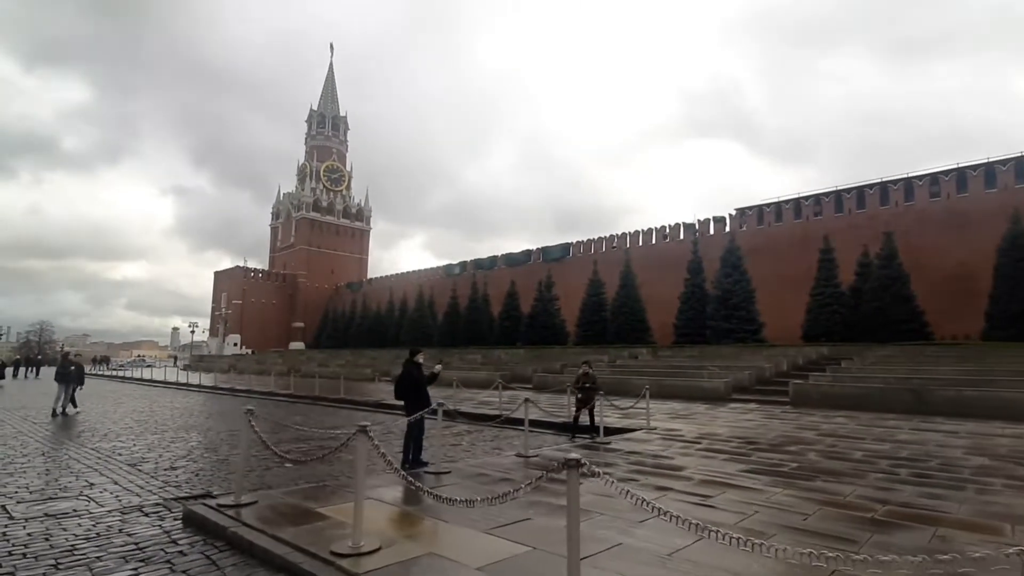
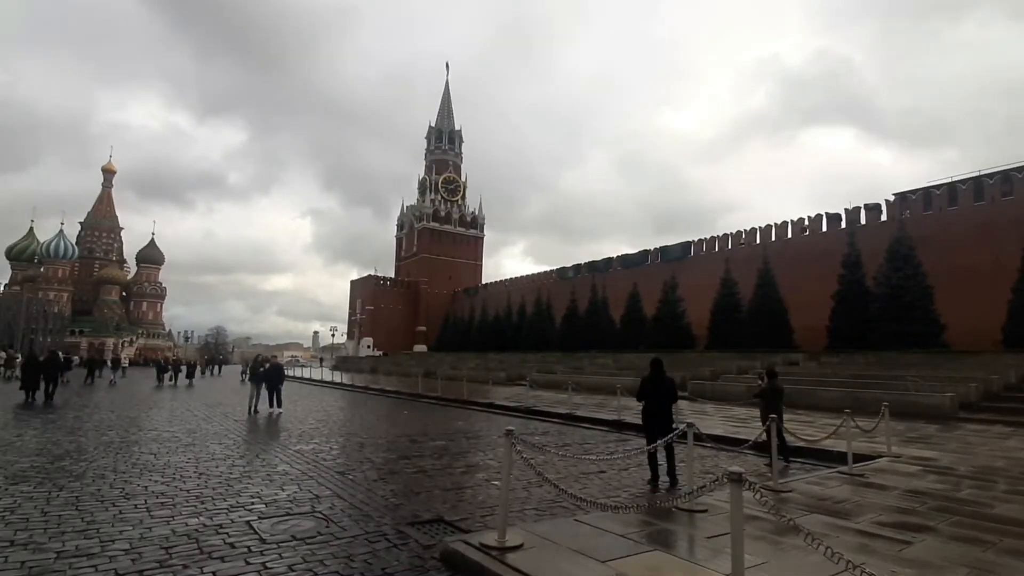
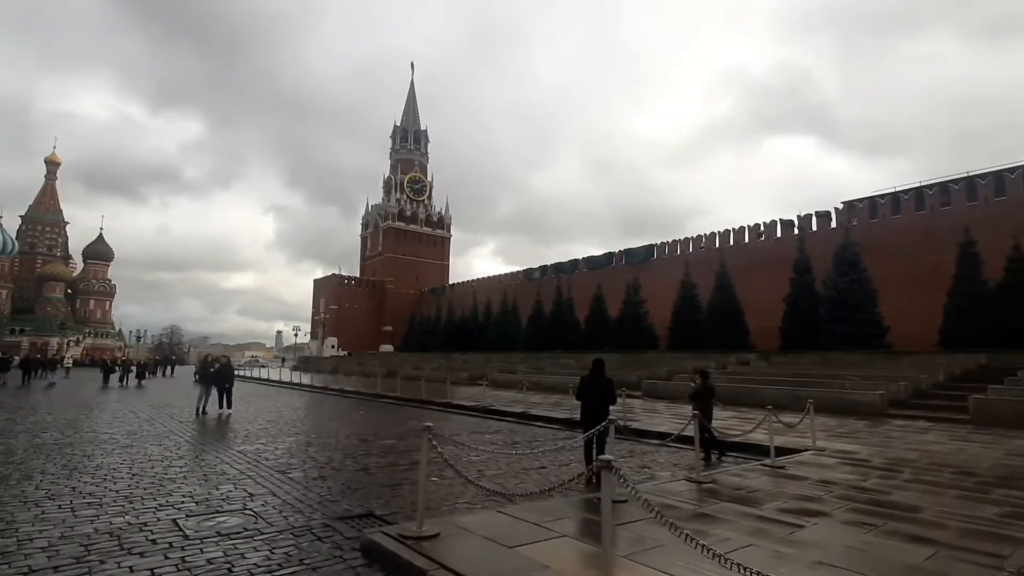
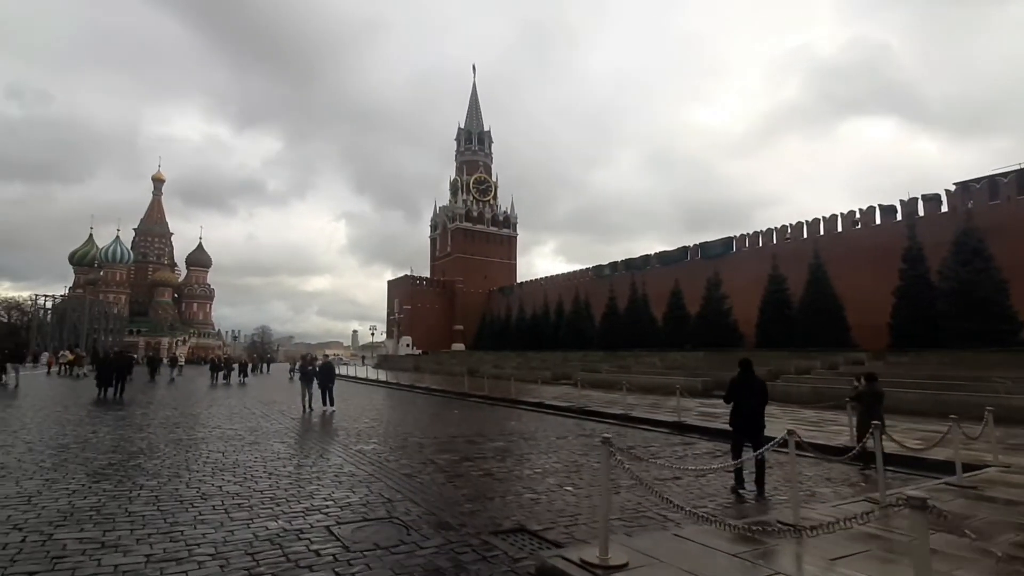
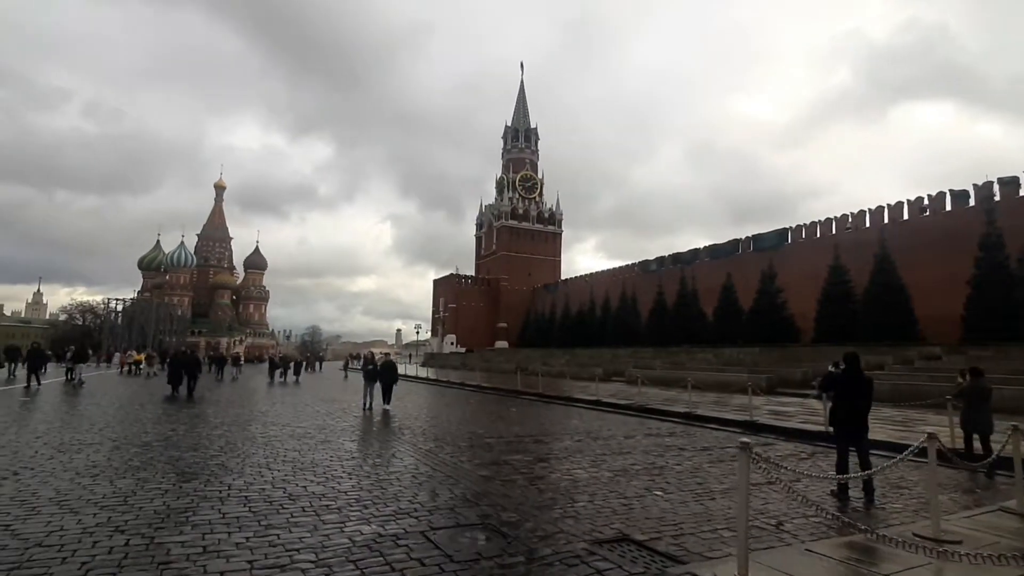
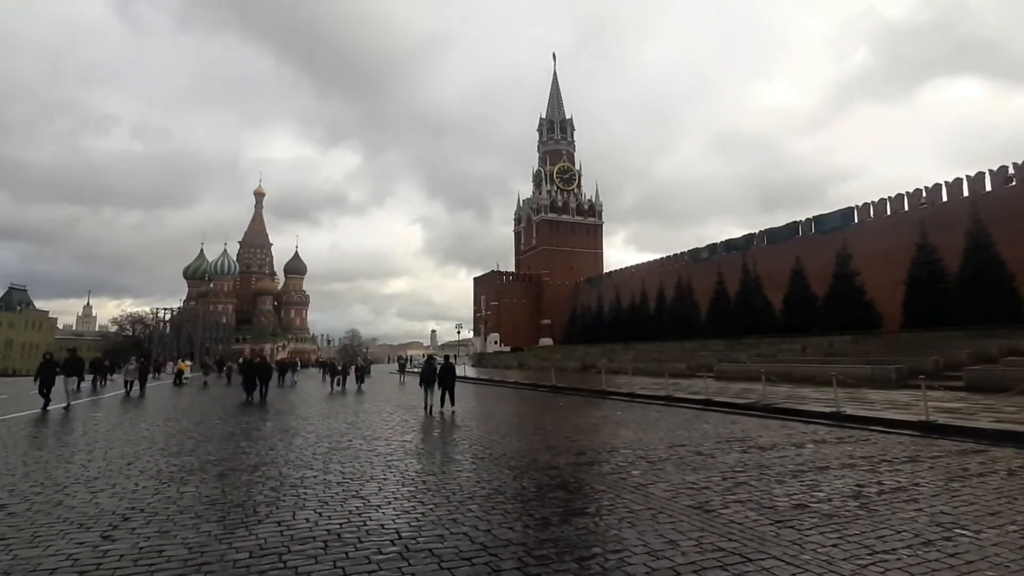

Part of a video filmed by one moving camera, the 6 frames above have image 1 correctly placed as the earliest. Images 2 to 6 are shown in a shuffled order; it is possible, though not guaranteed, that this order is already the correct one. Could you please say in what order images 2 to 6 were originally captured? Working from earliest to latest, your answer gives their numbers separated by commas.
3, 2, 4, 5, 6
